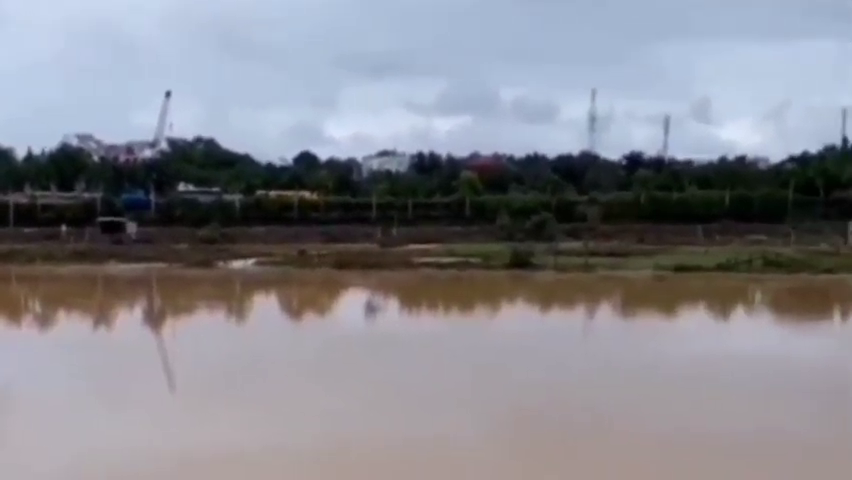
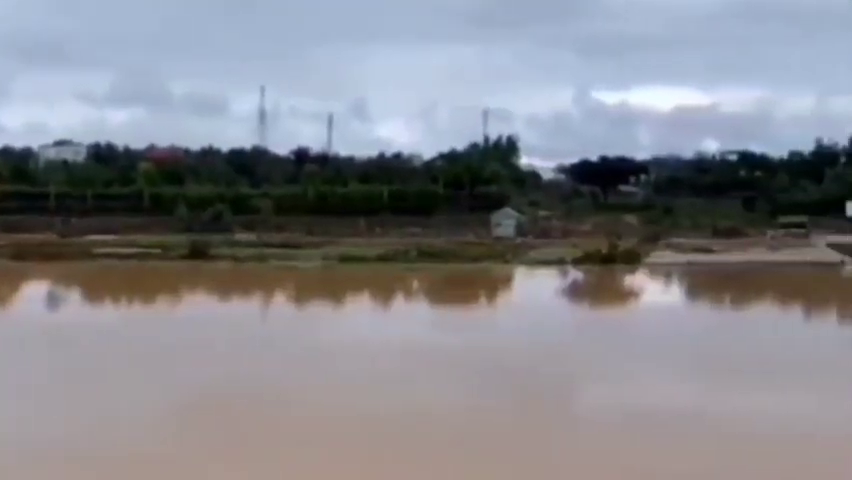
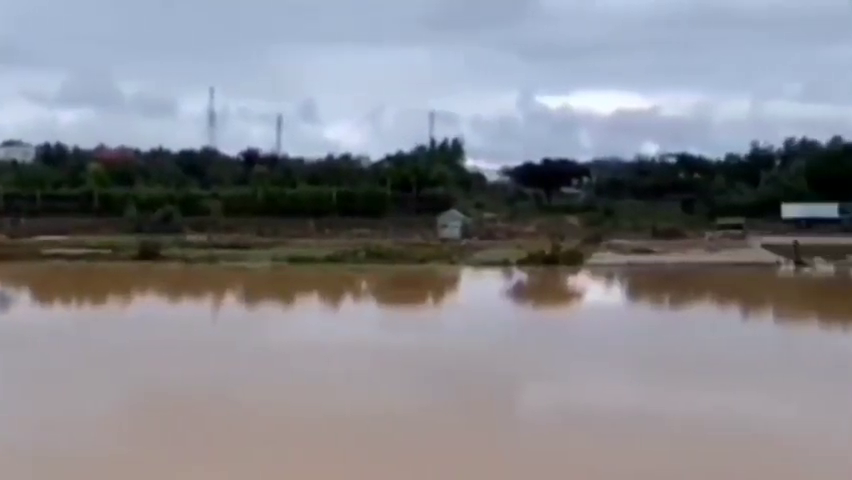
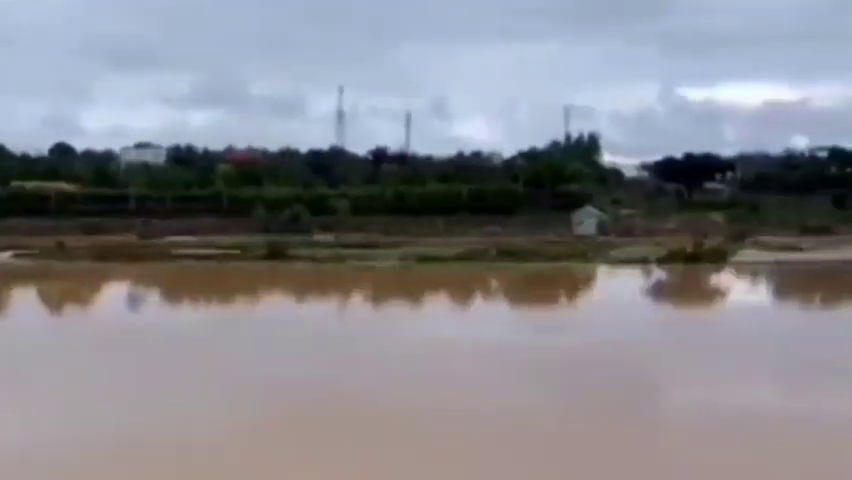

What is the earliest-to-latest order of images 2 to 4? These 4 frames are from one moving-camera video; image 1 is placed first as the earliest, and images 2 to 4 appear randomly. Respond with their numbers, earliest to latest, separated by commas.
4, 2, 3
